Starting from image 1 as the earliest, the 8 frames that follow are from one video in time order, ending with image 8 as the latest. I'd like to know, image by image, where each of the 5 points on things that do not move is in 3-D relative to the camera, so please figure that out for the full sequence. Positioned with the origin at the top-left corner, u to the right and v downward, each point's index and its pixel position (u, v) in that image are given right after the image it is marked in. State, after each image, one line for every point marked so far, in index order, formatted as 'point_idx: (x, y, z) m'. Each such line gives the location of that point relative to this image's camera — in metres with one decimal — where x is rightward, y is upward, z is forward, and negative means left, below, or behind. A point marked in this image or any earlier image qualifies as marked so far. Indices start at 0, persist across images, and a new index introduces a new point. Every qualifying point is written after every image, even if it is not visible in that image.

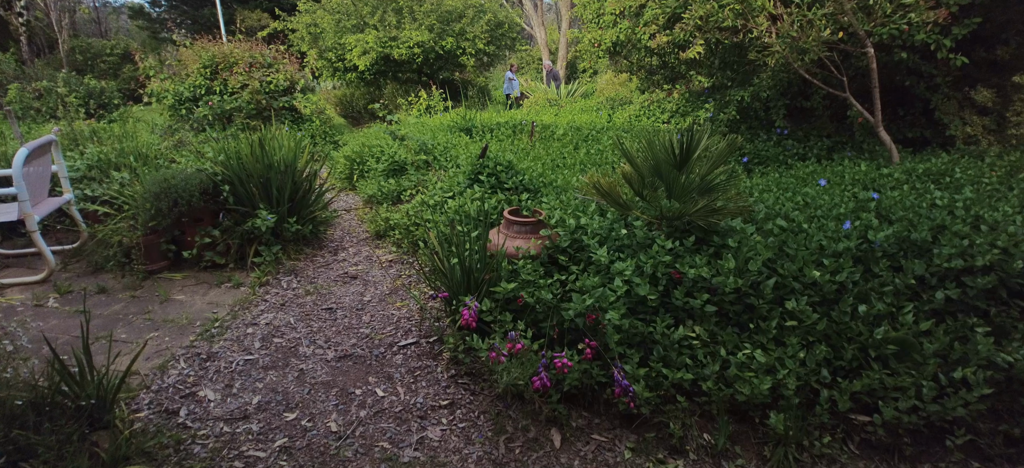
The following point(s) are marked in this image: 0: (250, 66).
0: (-3.7, +2.3, +7.4) m
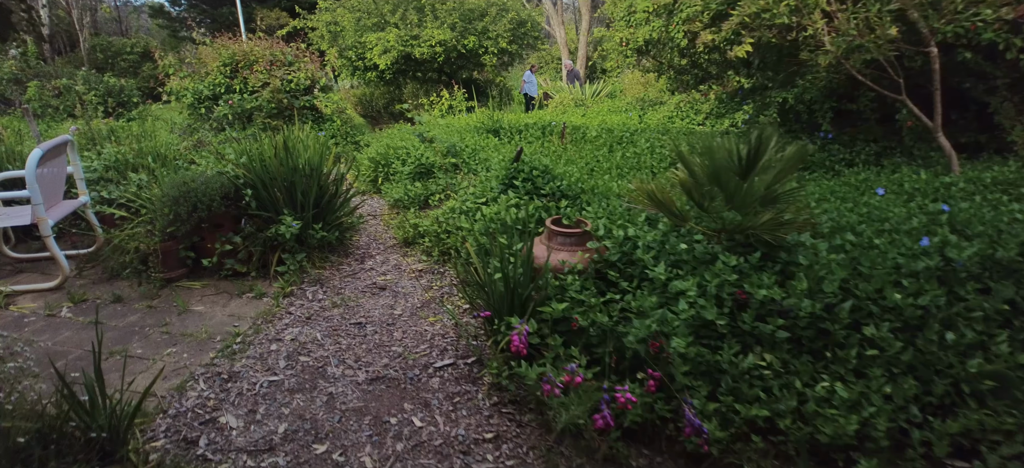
0: (-3.3, +2.3, +7.2) m
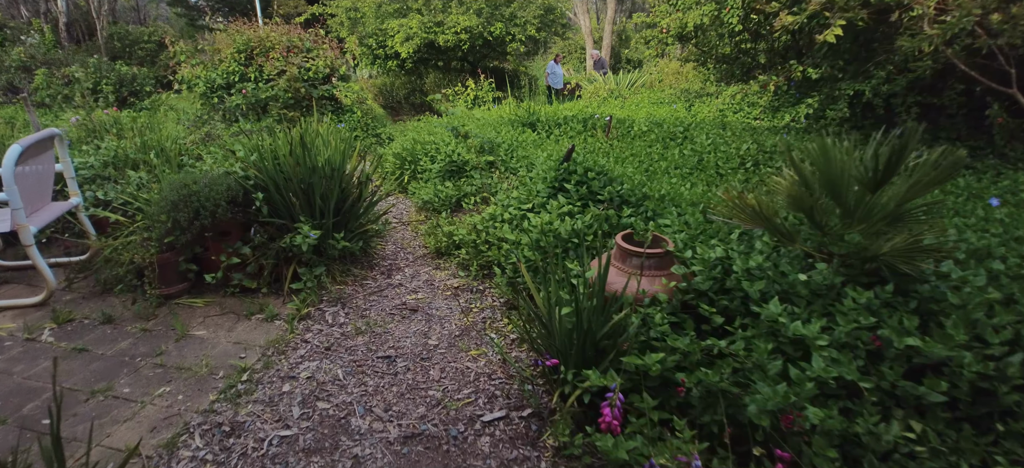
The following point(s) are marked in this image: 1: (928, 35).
0: (-2.9, +2.3, +6.7) m
1: (+2.8, +1.4, +3.5) m
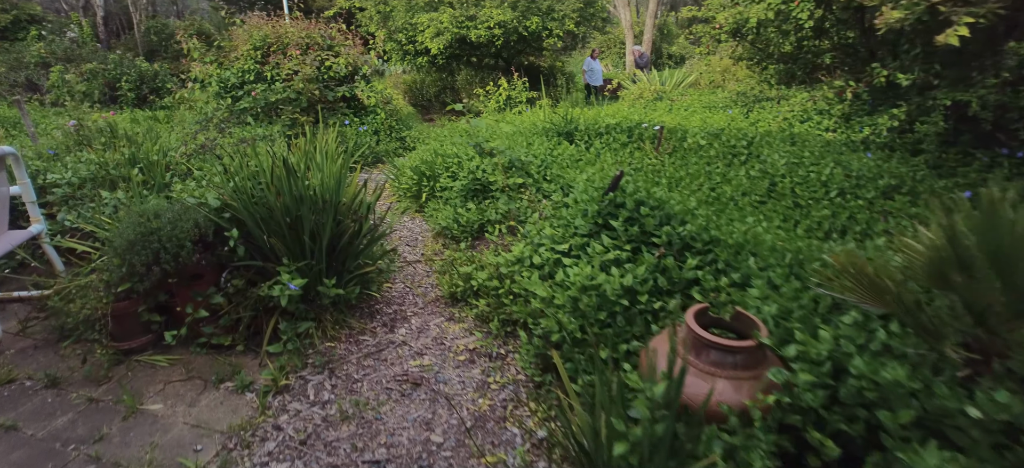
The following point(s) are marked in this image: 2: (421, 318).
0: (-2.4, +2.2, +6.3) m
1: (+3.0, +1.0, +2.8) m
2: (-0.5, -0.4, +2.7) m
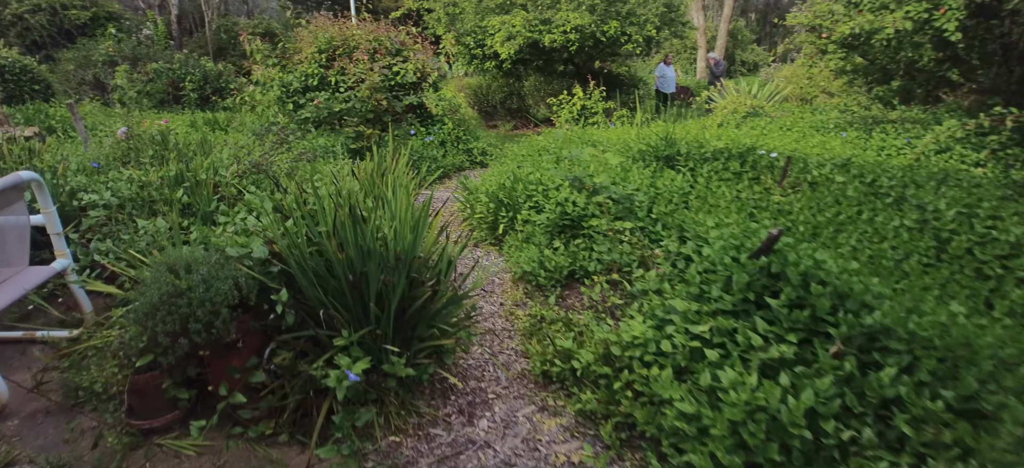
0: (-1.5, +2.0, +5.8) m
1: (+3.5, +0.6, +1.9) m
2: (0.0, -0.7, +2.2) m
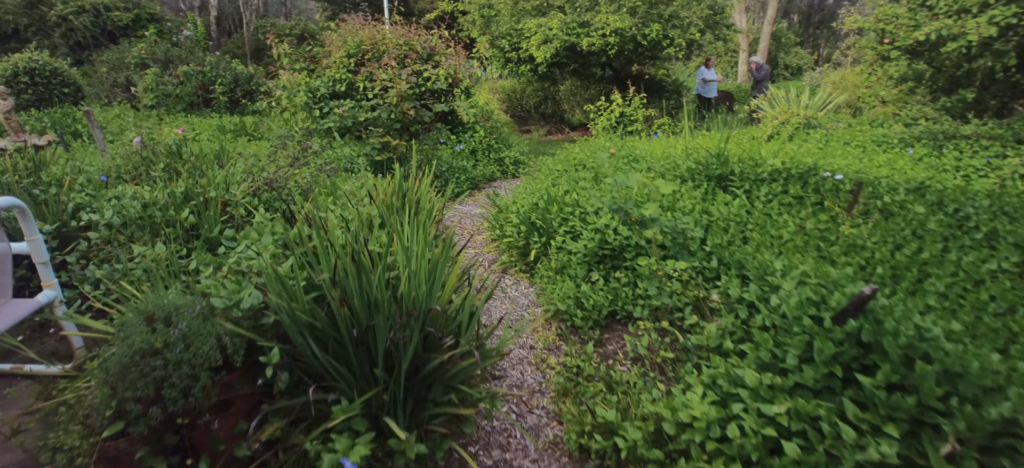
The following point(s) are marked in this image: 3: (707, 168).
0: (-1.2, +1.9, +5.6) m
1: (+3.6, +0.4, +1.3) m
2: (+0.1, -0.9, +1.8) m
3: (+1.4, +0.5, +3.8) m
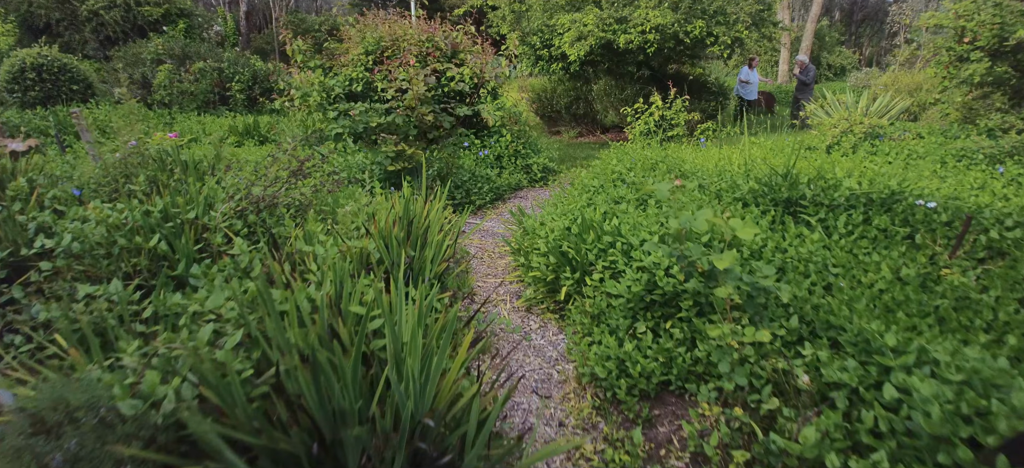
0: (-0.9, +1.8, +5.1) m
1: (+3.7, +0.1, +0.7) m
2: (+0.1, -1.0, +1.3) m
3: (+1.6, +0.3, +3.2) m
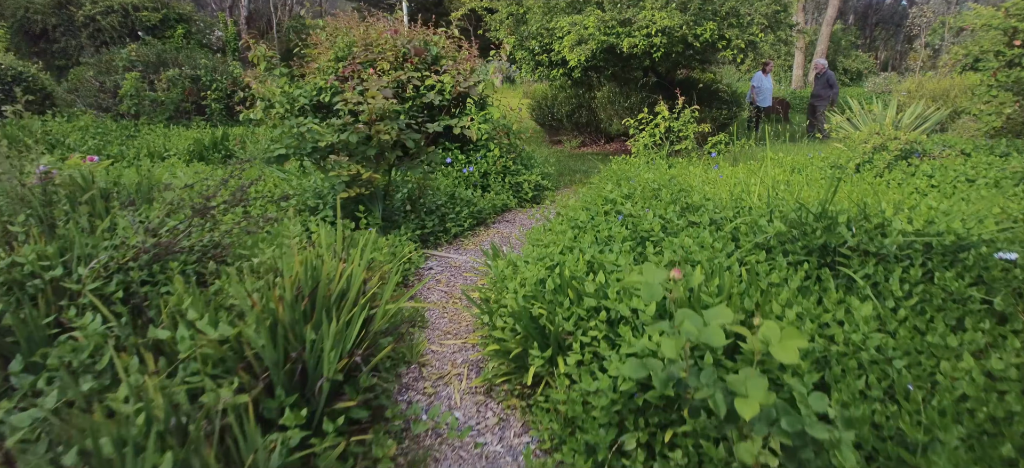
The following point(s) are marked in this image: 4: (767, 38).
0: (-1.0, +1.5, +4.5) m
1: (+3.5, -0.2, 0.0) m
2: (-0.1, -1.3, +0.7) m
3: (+1.4, 0.0, +2.6) m
4: (+3.6, +2.8, +7.5) m
